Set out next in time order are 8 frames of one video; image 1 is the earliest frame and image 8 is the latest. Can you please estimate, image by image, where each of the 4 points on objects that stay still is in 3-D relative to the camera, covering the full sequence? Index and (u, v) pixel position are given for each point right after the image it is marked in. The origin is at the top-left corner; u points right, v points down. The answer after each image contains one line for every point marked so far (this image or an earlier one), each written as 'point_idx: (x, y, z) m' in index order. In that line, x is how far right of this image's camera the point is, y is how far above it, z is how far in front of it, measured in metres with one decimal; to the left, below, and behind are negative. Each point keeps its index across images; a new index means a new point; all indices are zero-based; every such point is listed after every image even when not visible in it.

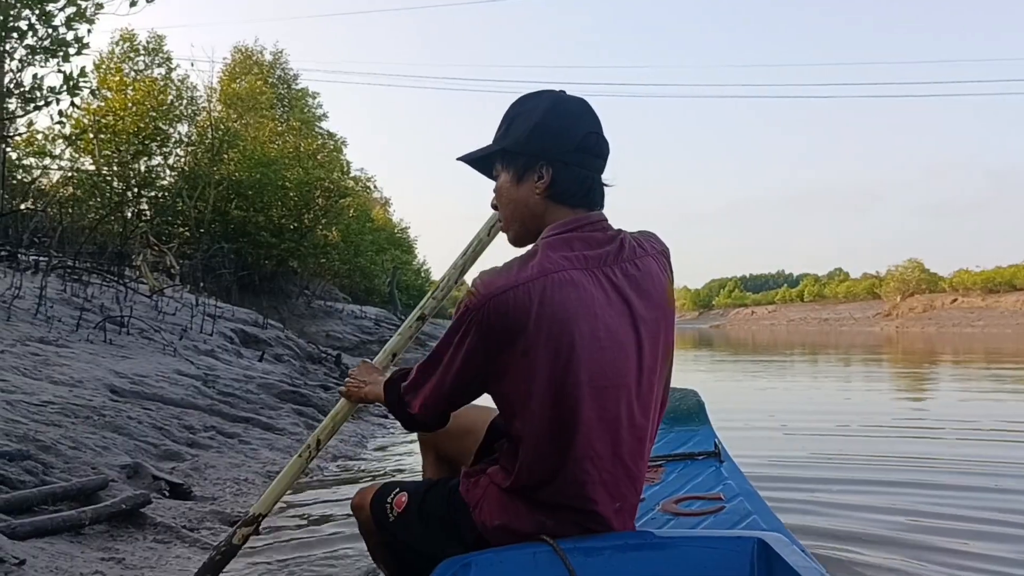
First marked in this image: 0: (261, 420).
0: (-1.9, -1.0, +7.3) m
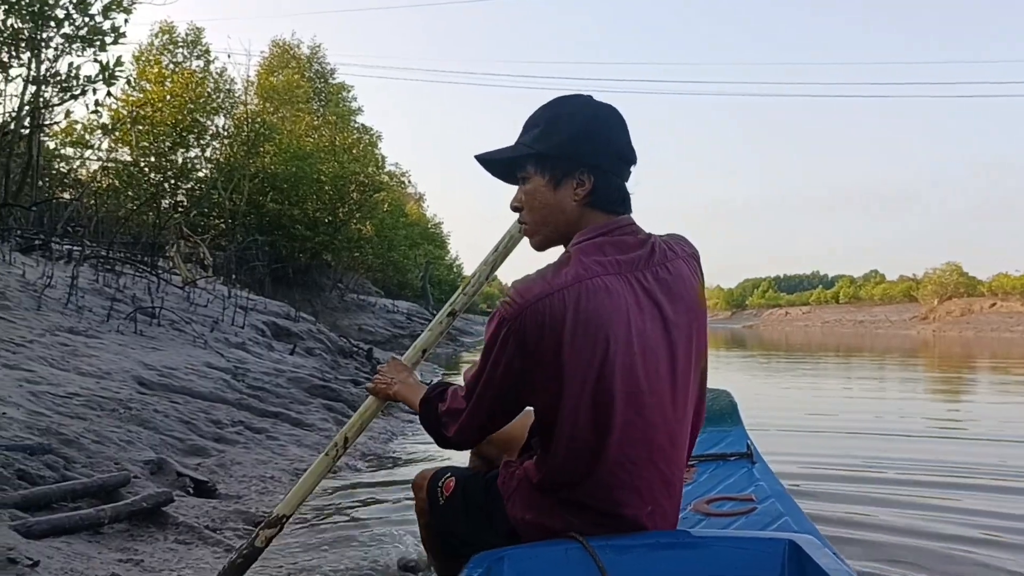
0: (-1.6, -0.9, +7.1) m
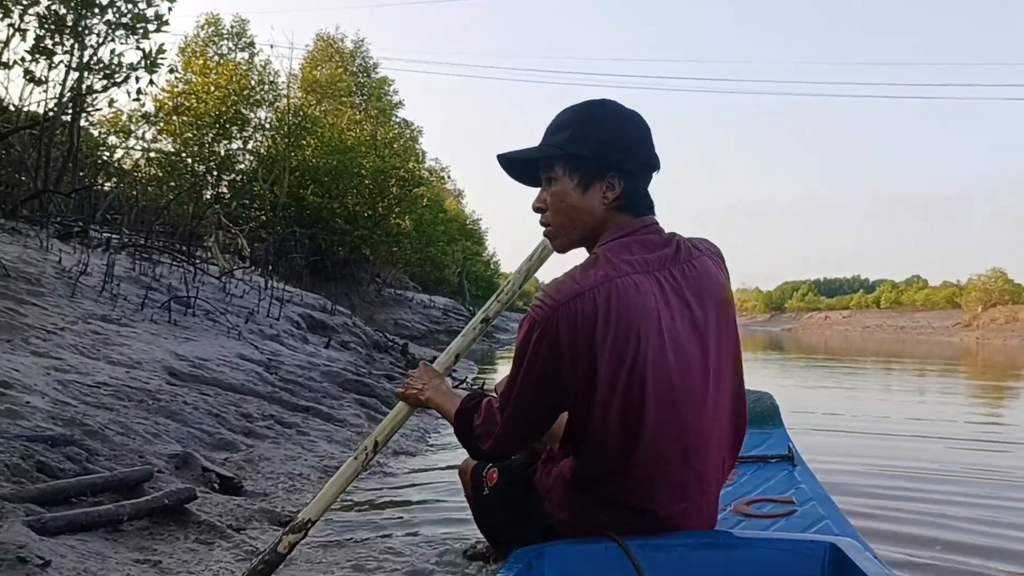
0: (-1.4, -0.9, +7.0) m
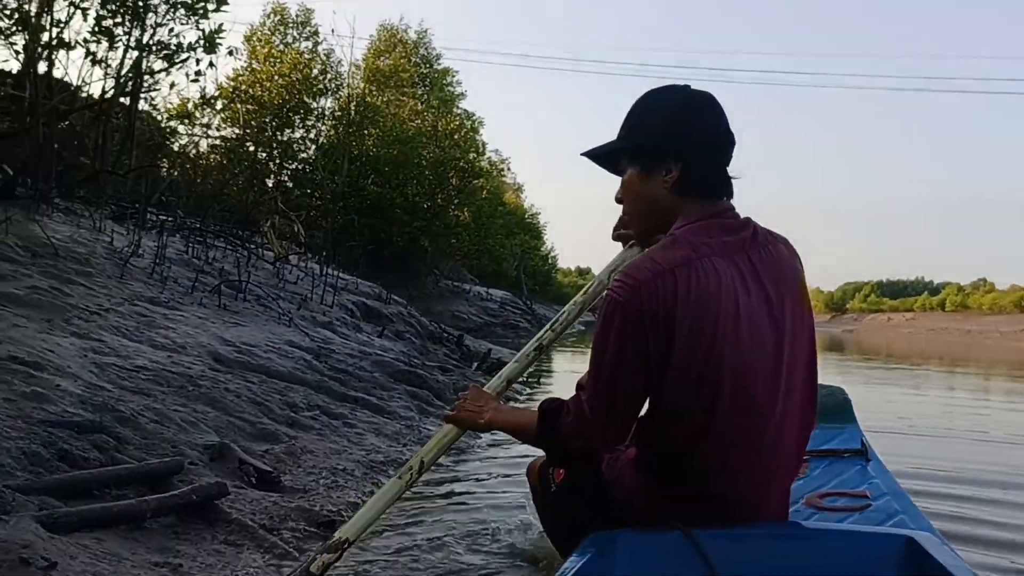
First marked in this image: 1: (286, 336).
0: (-1.0, -0.8, +6.7) m
1: (-1.8, -0.4, +7.6) m
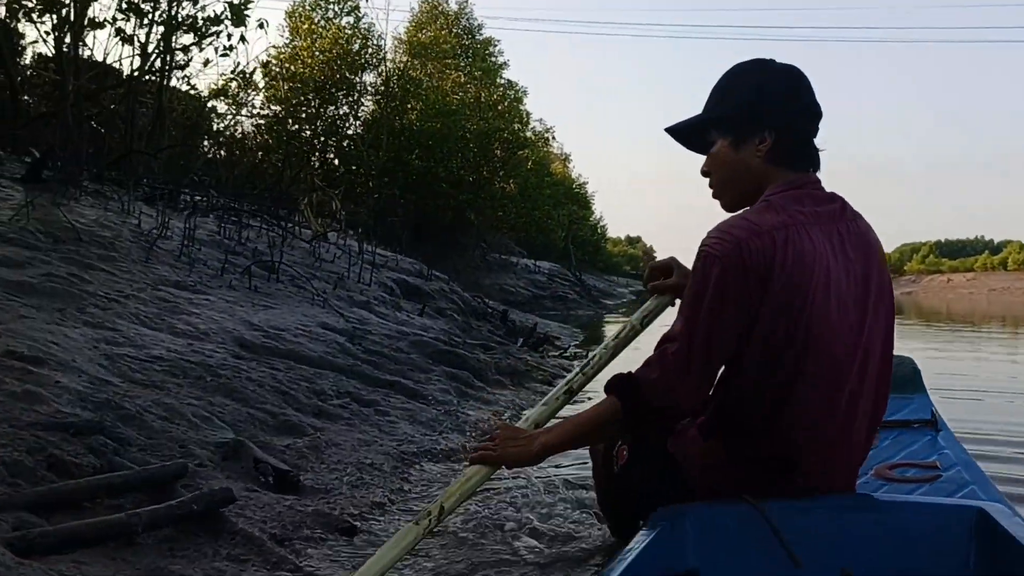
0: (-0.7, -0.6, +6.3) m
1: (-1.5, -0.2, +7.3) m
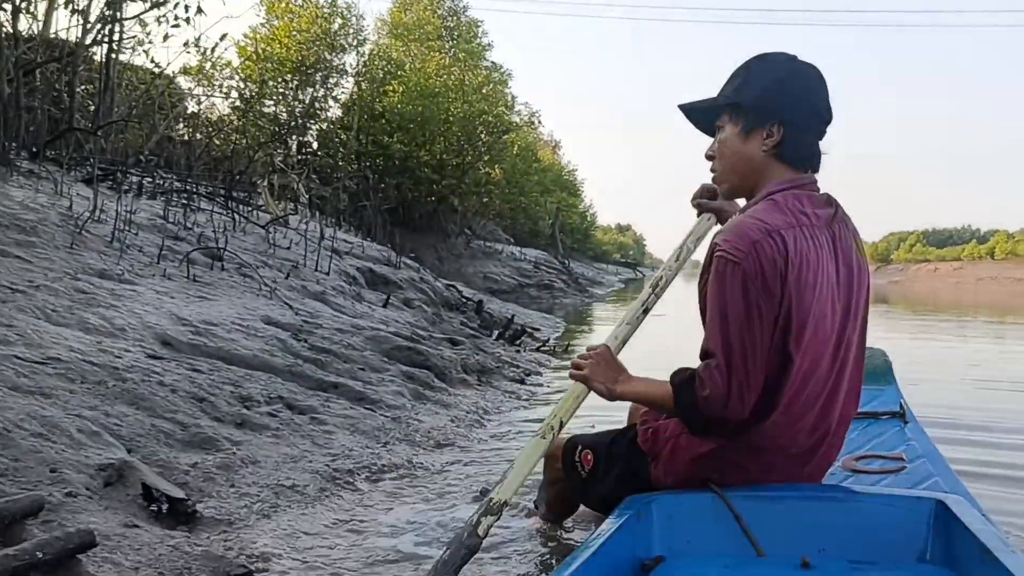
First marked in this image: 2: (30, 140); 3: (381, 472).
0: (-0.9, -0.6, +5.6) m
1: (-1.7, -0.2, +6.6) m
2: (-4.4, +1.4, +8.9) m
3: (-0.6, -0.8, +4.4) m
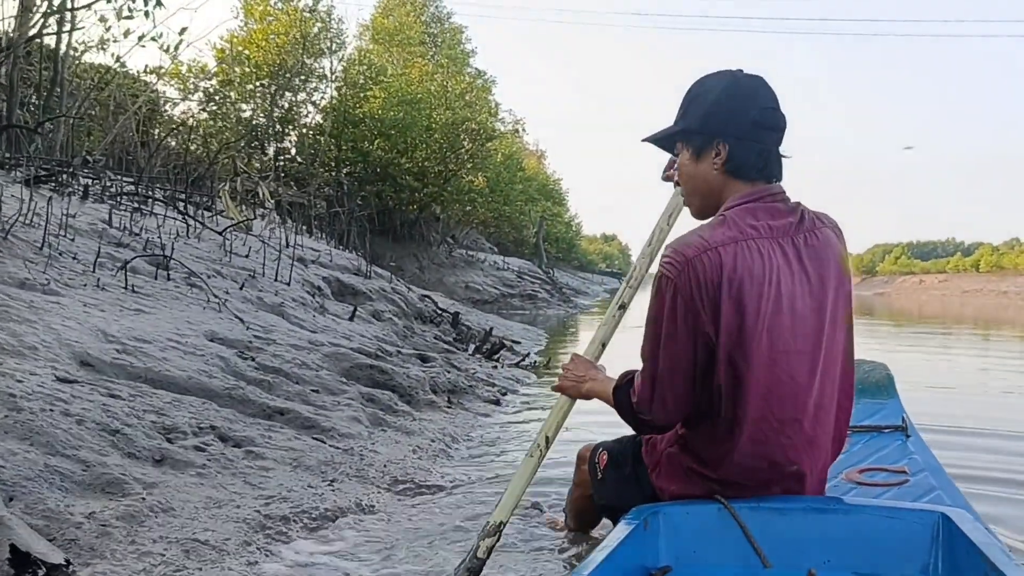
0: (-1.1, -0.7, +5.0) m
1: (-1.9, -0.2, +5.9) m
2: (-4.6, +1.3, +8.2) m
3: (-0.7, -0.9, +3.7) m
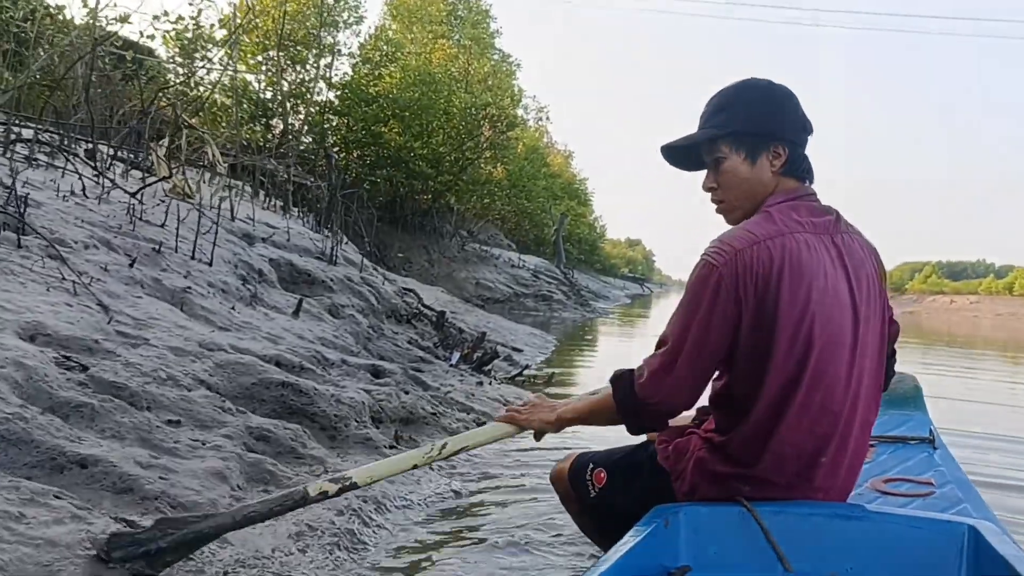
0: (-1.3, -0.6, +3.1) m
1: (-2.0, -0.1, +4.1) m
2: (-4.6, +1.5, +6.4) m
3: (-0.9, -0.8, +1.8) m
